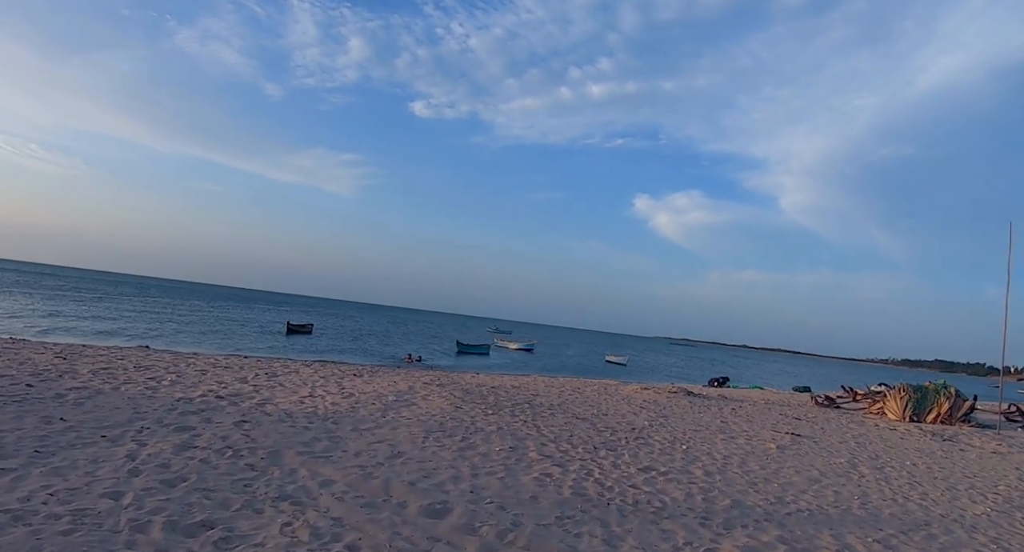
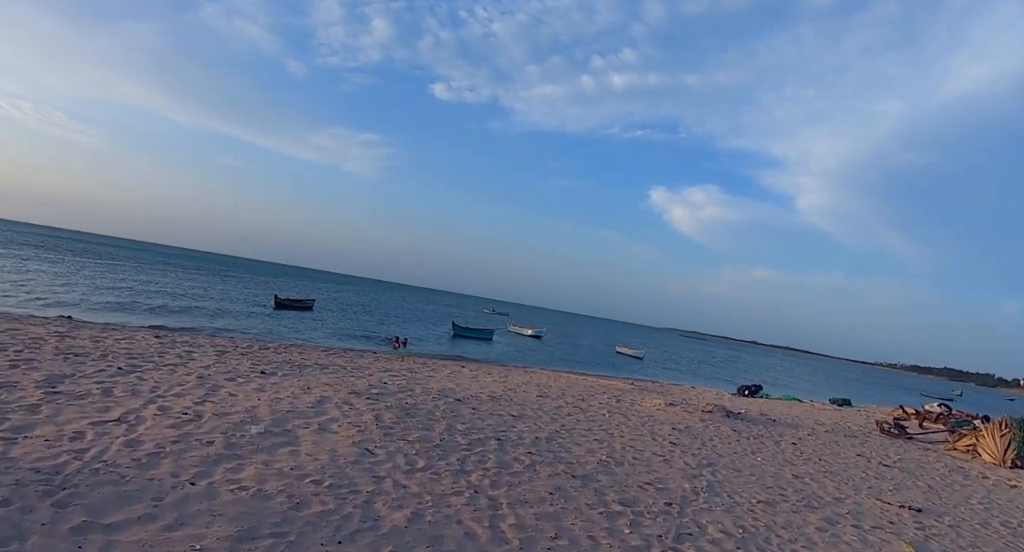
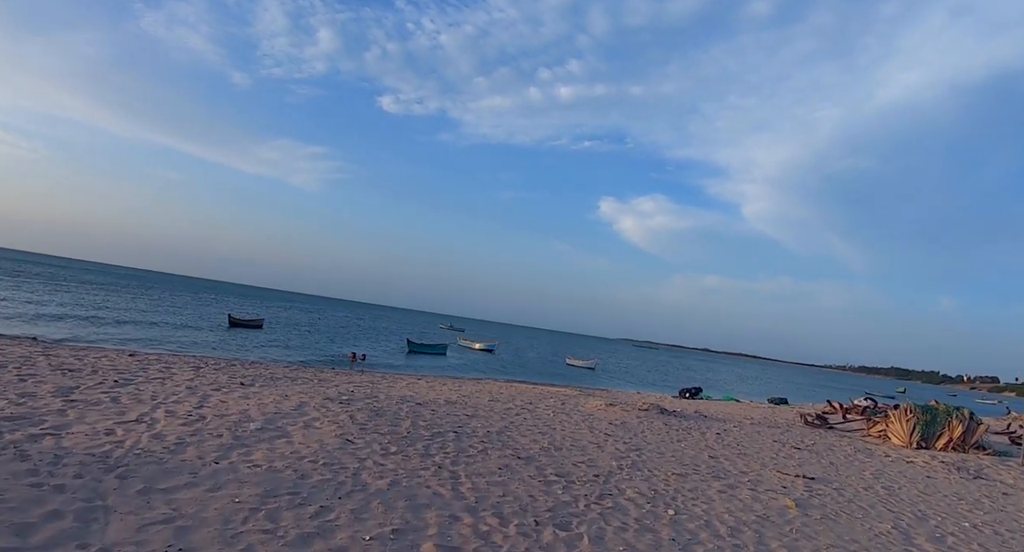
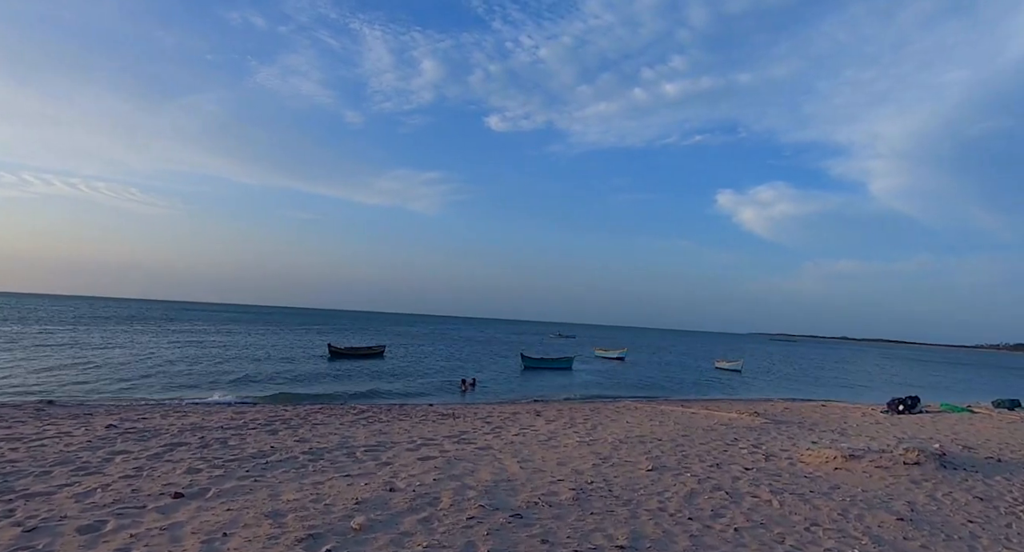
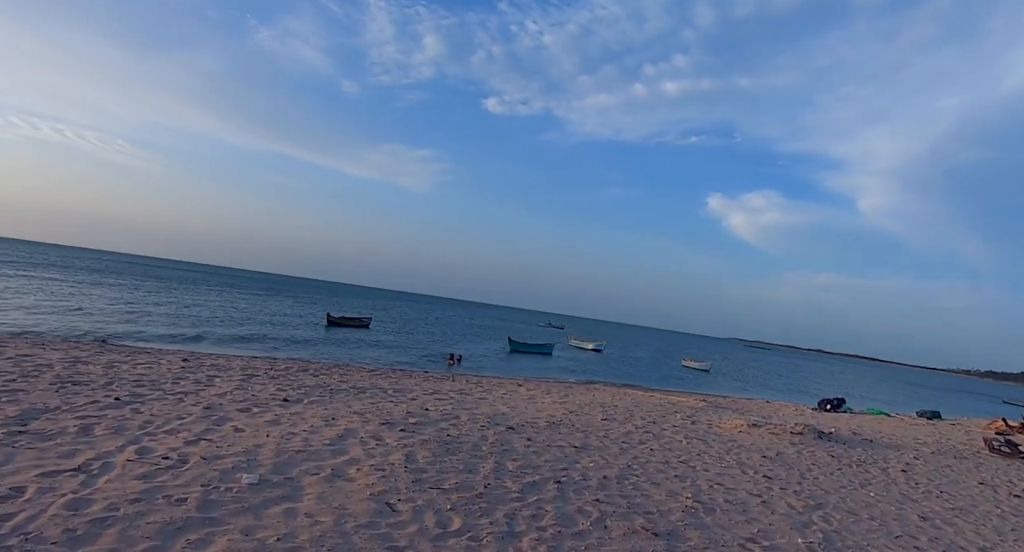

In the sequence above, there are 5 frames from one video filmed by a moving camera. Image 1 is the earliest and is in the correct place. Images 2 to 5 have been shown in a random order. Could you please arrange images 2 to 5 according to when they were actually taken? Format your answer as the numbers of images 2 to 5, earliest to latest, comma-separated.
3, 2, 5, 4
